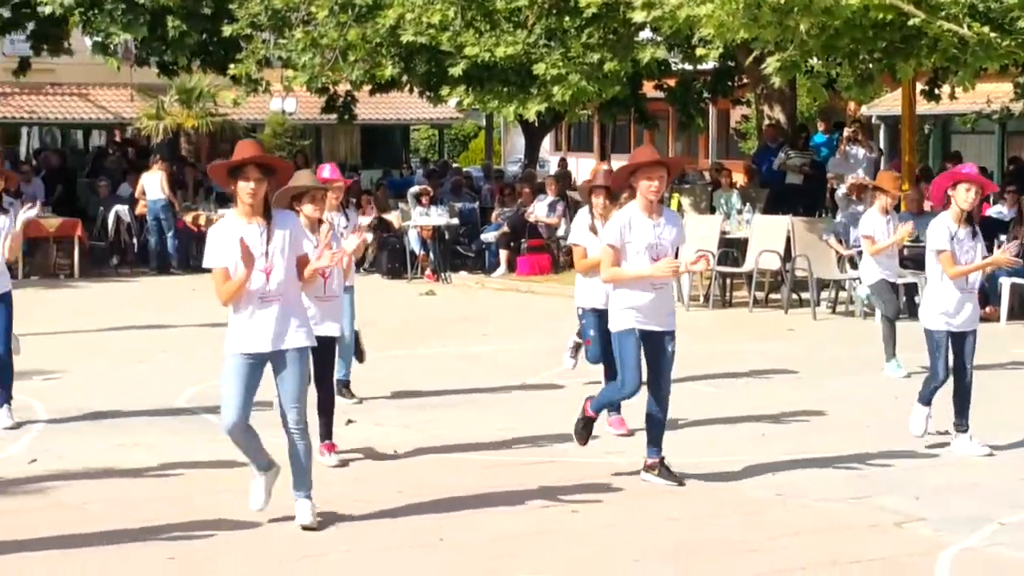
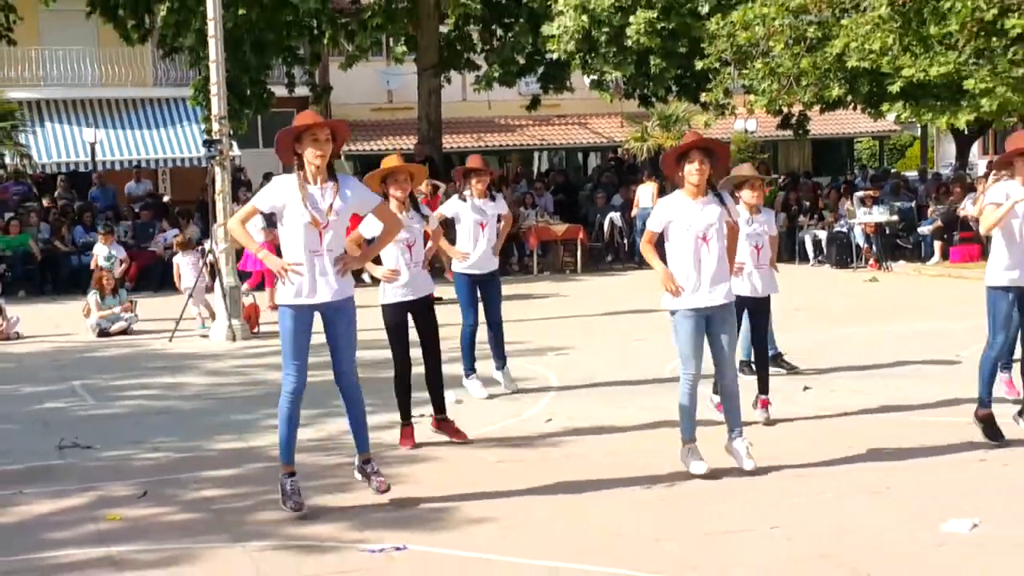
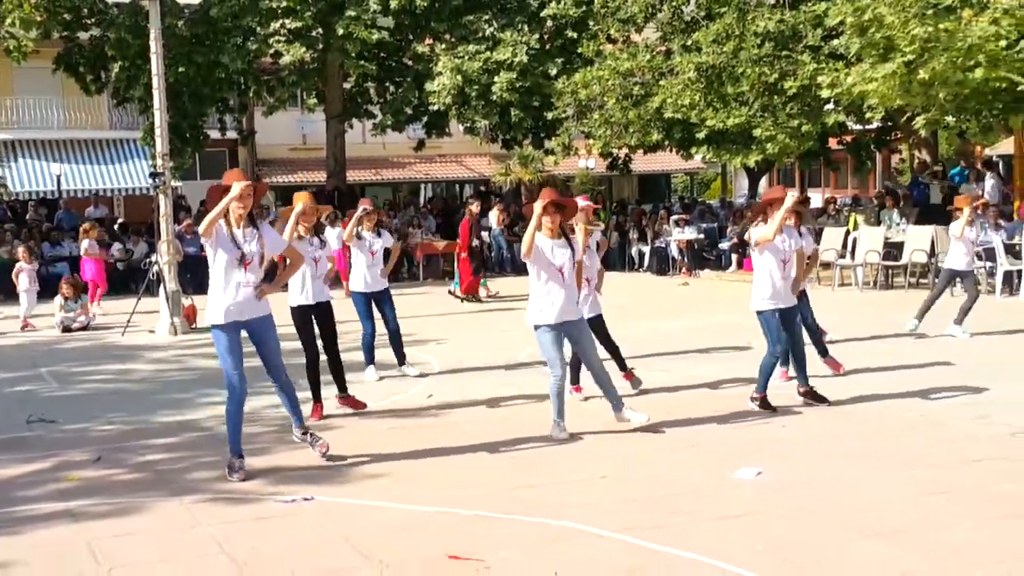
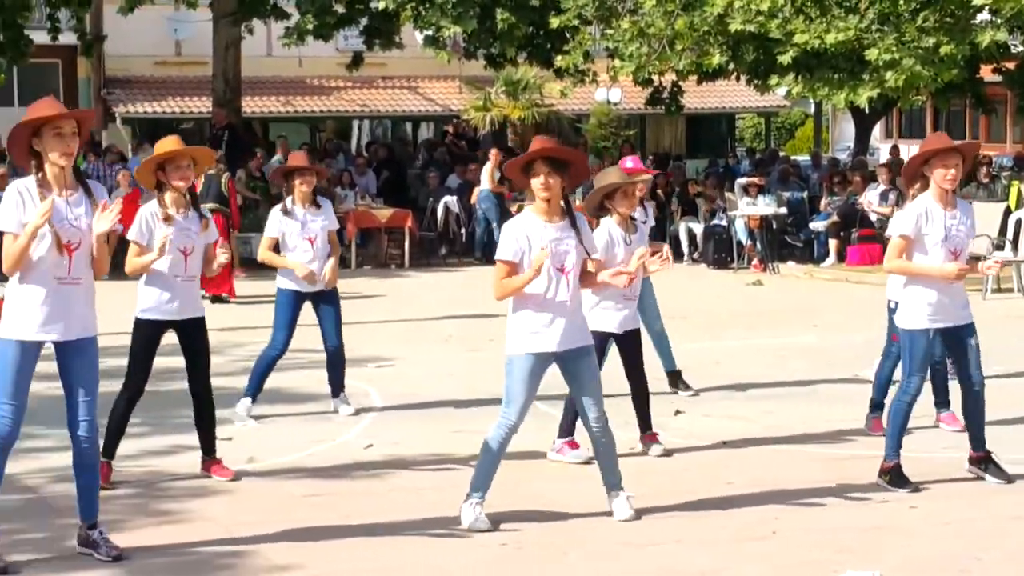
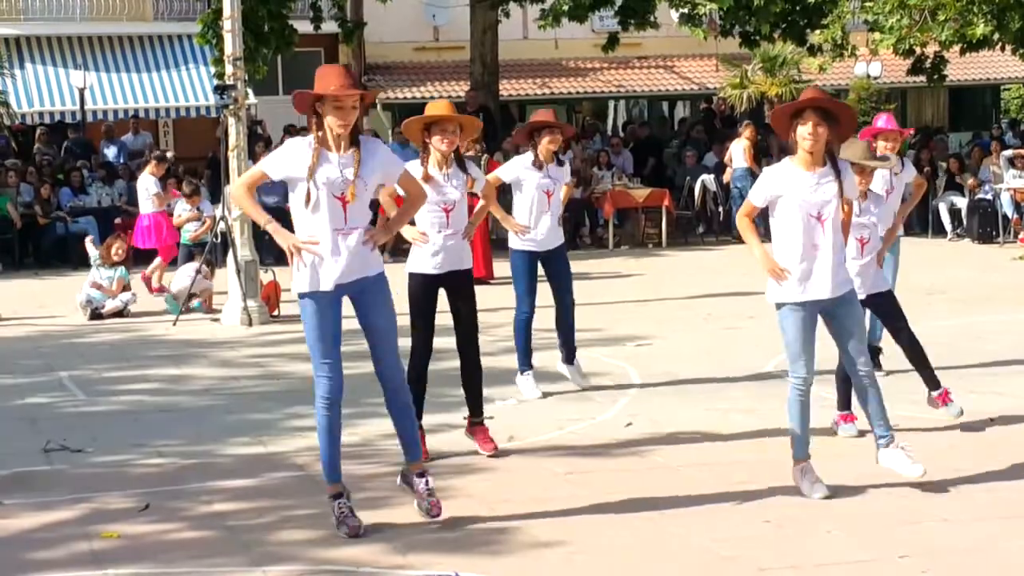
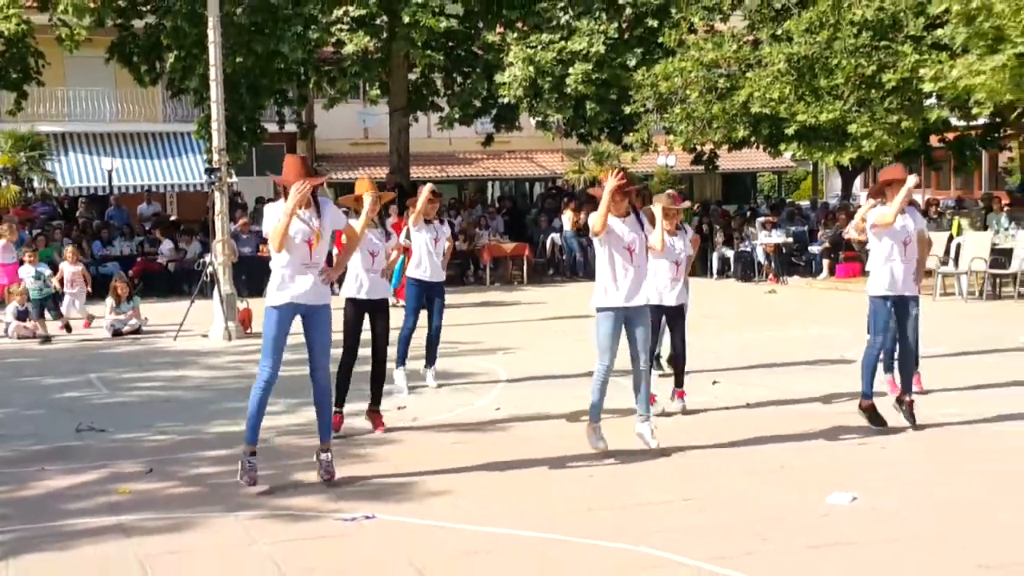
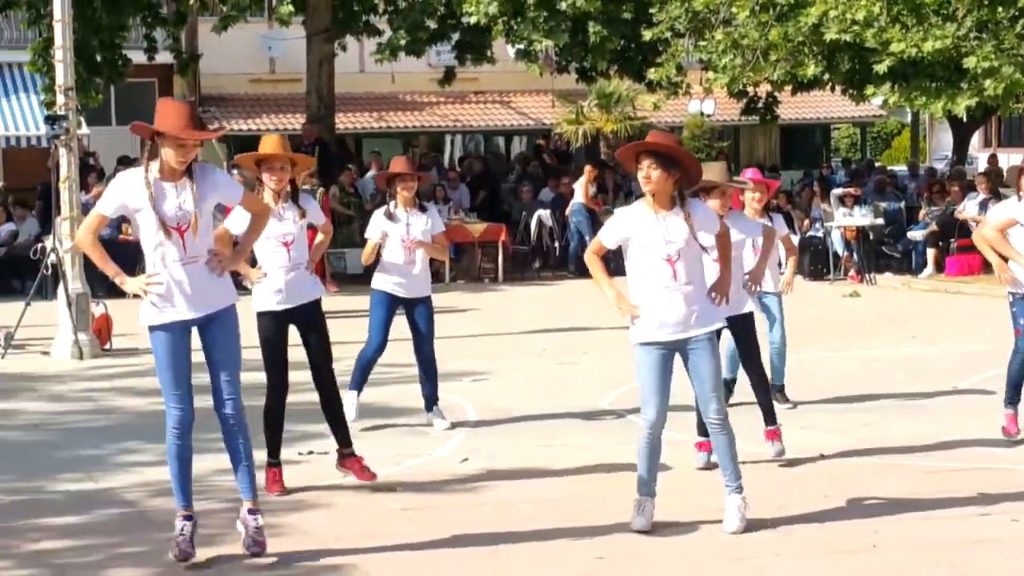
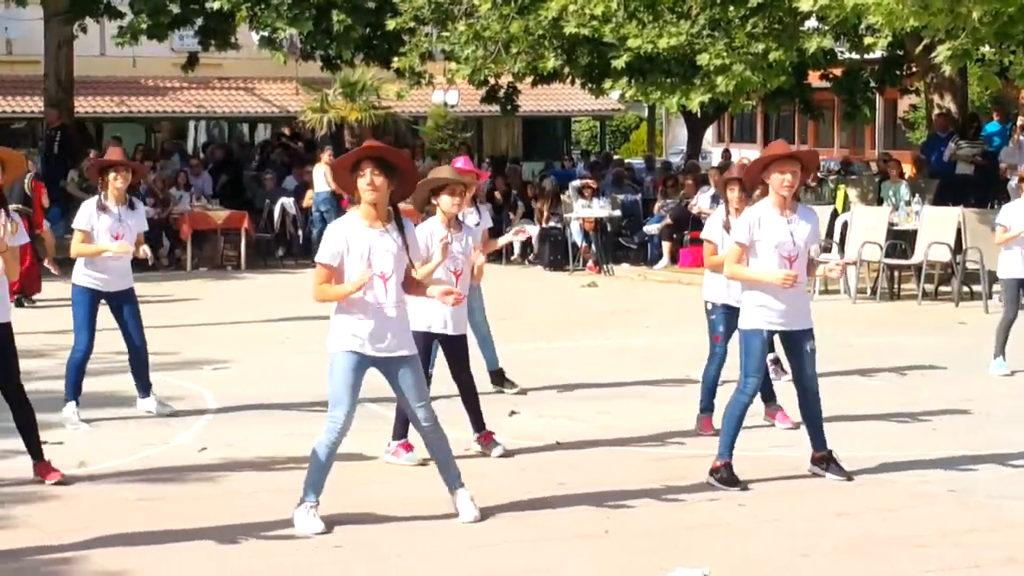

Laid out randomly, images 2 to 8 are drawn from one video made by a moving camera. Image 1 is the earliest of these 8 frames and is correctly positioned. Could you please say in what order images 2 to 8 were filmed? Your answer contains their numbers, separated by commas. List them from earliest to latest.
8, 4, 7, 5, 2, 6, 3
